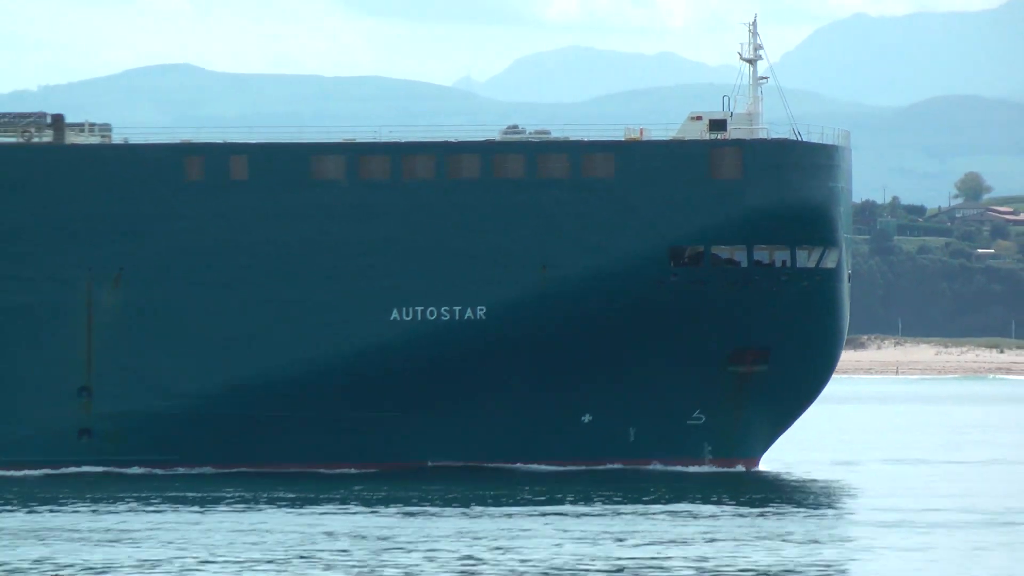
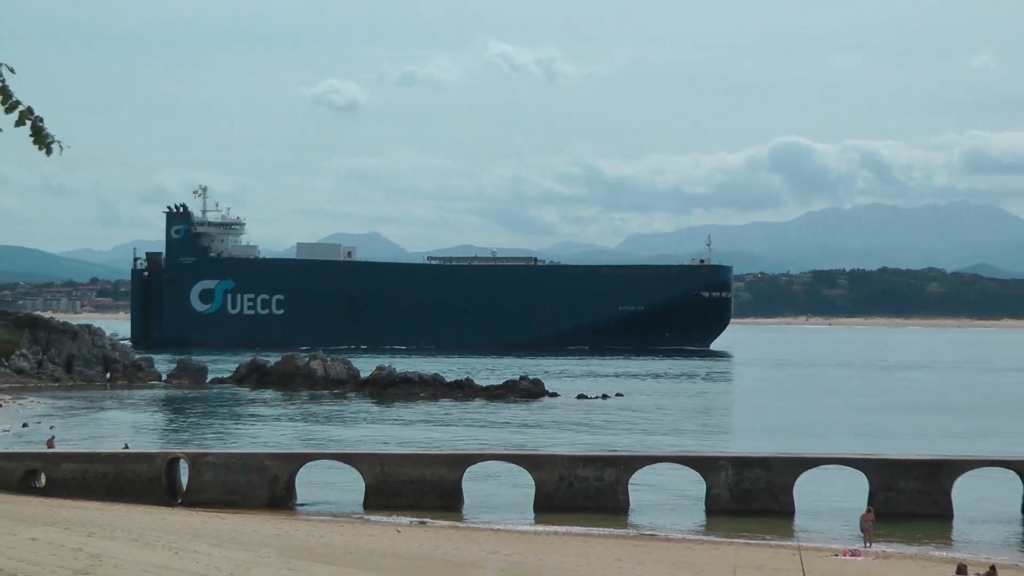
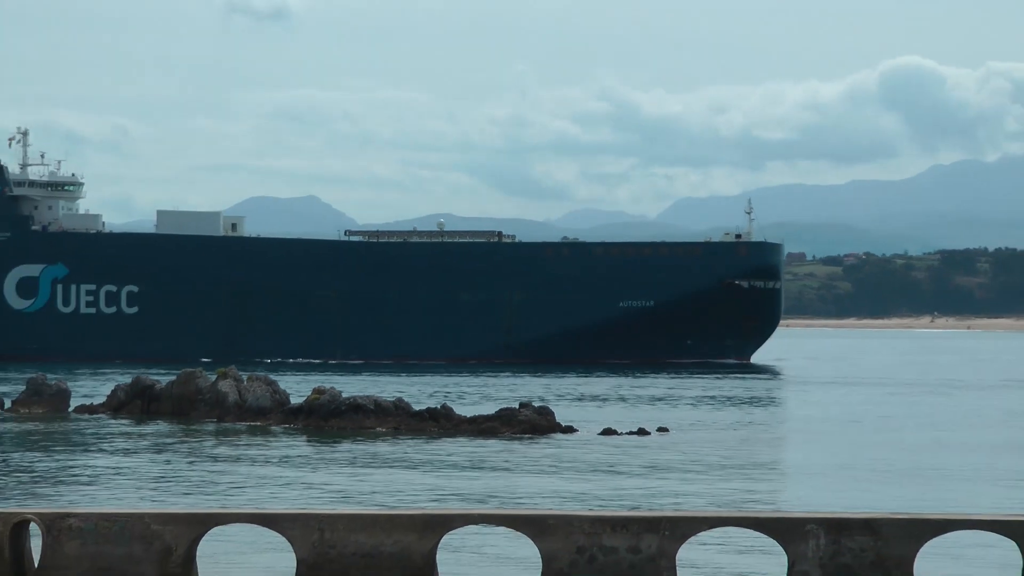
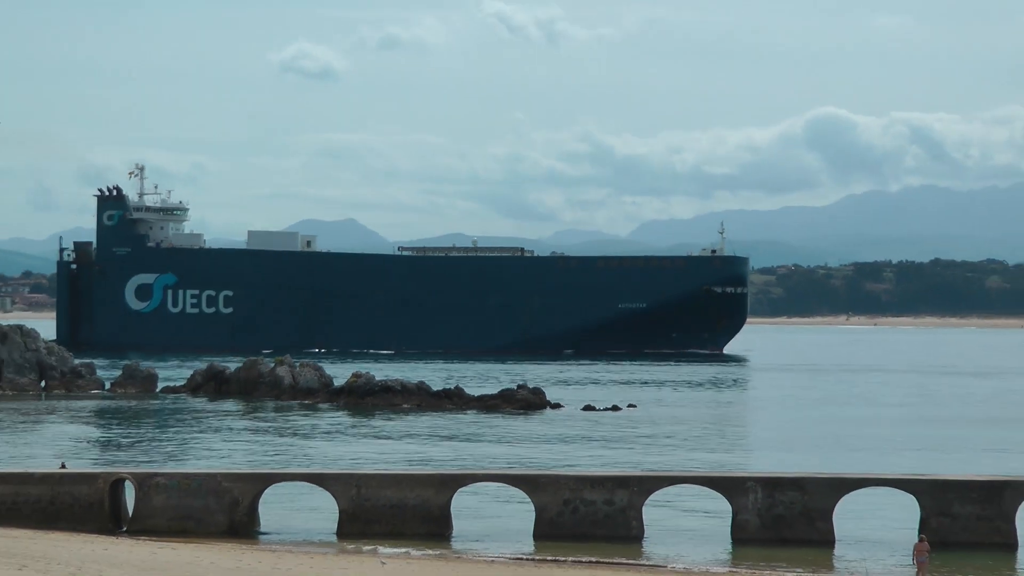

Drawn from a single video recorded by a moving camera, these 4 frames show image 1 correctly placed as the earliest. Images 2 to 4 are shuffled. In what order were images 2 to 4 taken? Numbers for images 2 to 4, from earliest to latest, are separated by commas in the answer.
3, 4, 2
